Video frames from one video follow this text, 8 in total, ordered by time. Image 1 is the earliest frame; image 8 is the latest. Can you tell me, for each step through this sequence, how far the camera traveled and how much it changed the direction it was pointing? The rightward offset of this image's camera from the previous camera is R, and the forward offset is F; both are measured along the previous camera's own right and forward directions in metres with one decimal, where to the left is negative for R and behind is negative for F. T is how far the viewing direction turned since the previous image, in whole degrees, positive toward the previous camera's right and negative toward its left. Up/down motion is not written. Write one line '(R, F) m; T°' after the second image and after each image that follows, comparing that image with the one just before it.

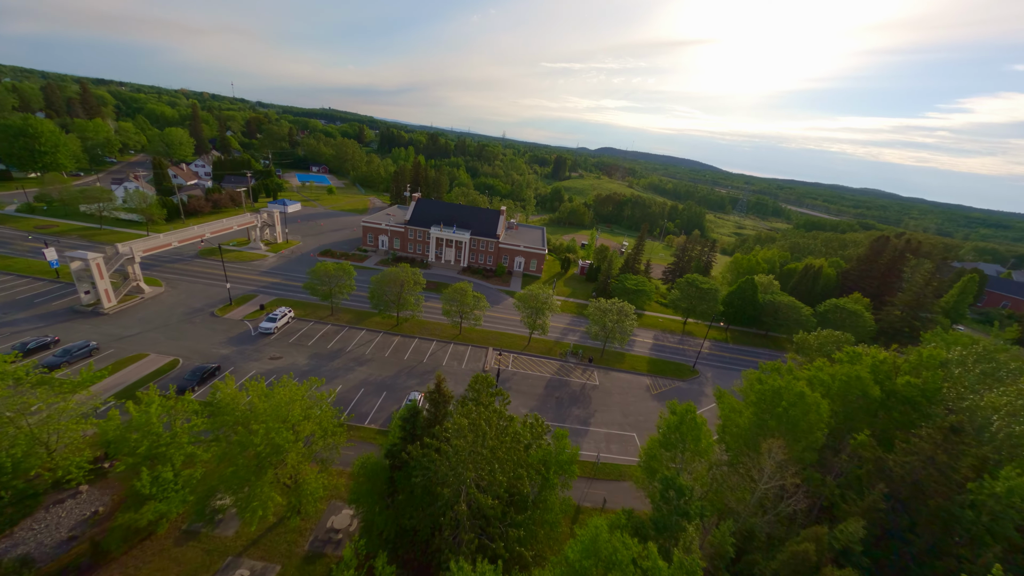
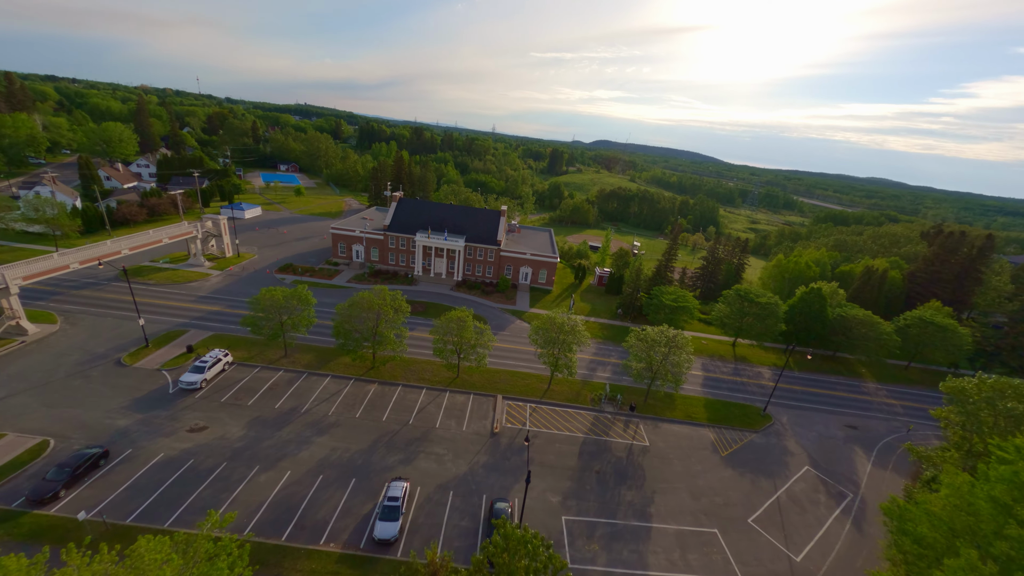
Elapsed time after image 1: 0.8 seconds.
(-2.0, +11.7) m; +1°
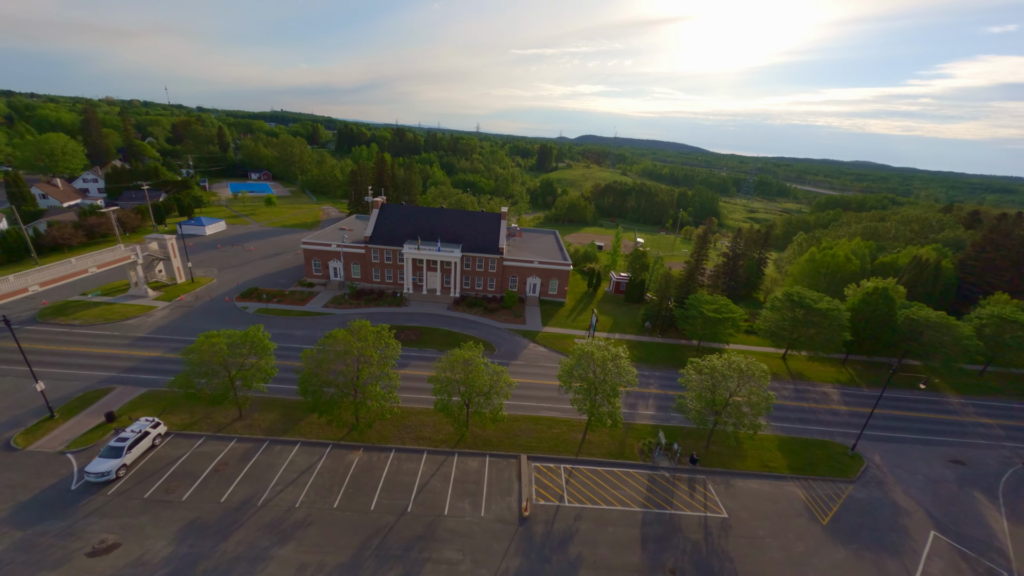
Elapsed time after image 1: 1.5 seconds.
(-2.0, +8.1) m; +1°
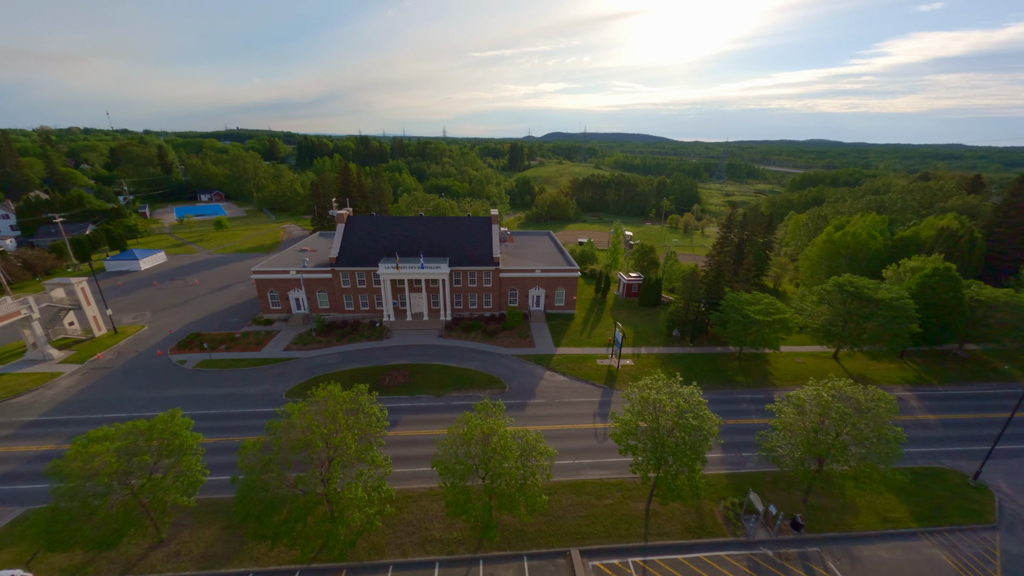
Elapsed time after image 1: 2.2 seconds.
(-2.1, +7.6) m; +3°
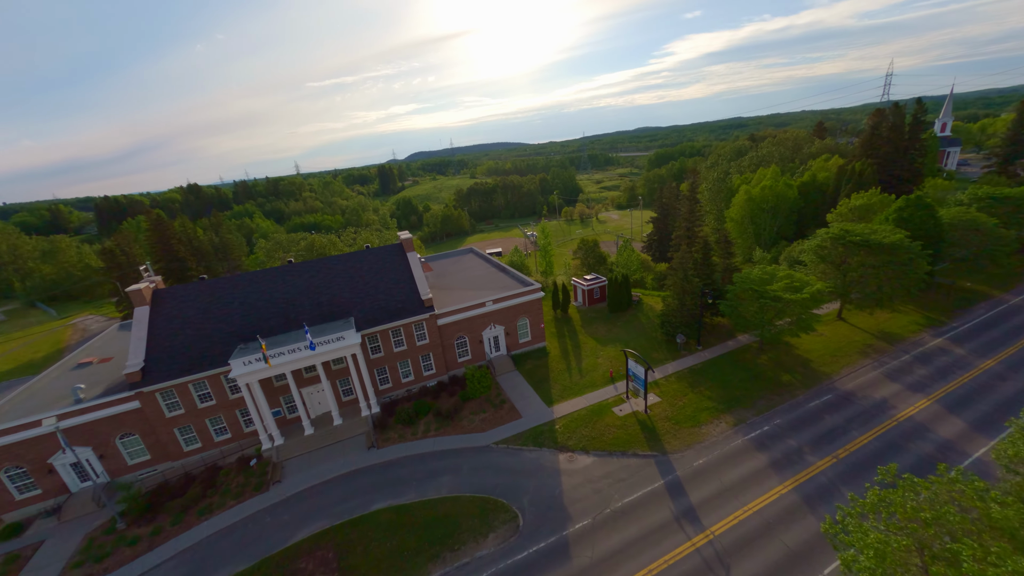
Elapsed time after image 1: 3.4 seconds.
(-3.0, +12.9) m; +15°
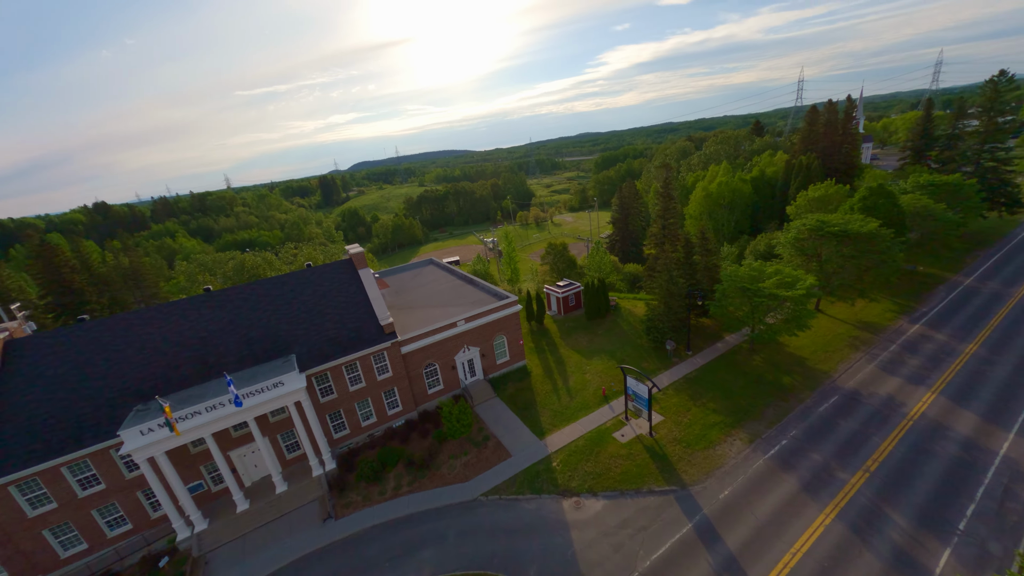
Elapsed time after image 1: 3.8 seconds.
(-1.2, +3.7) m; +7°
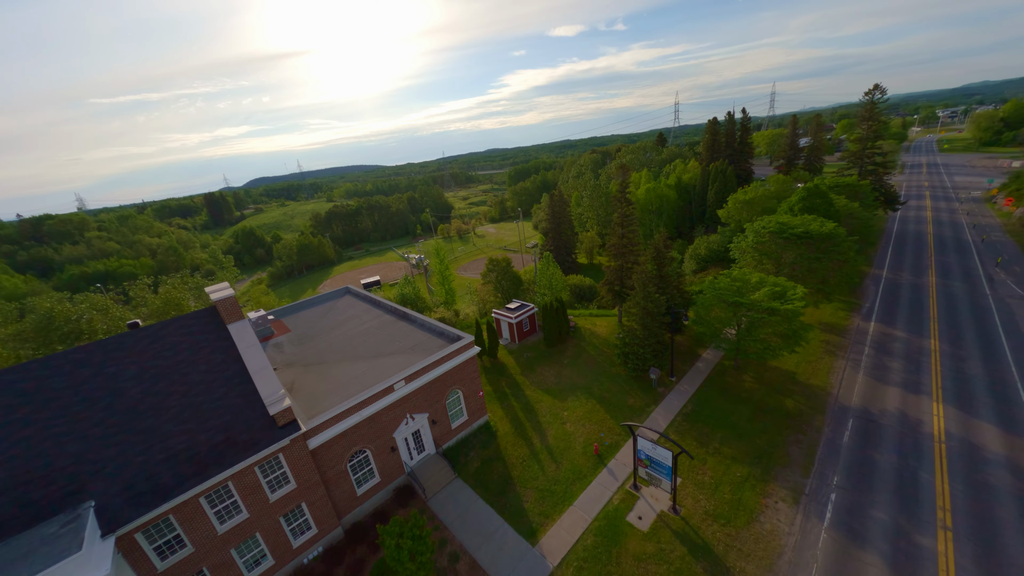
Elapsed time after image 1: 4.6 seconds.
(-1.5, +6.6) m; +11°
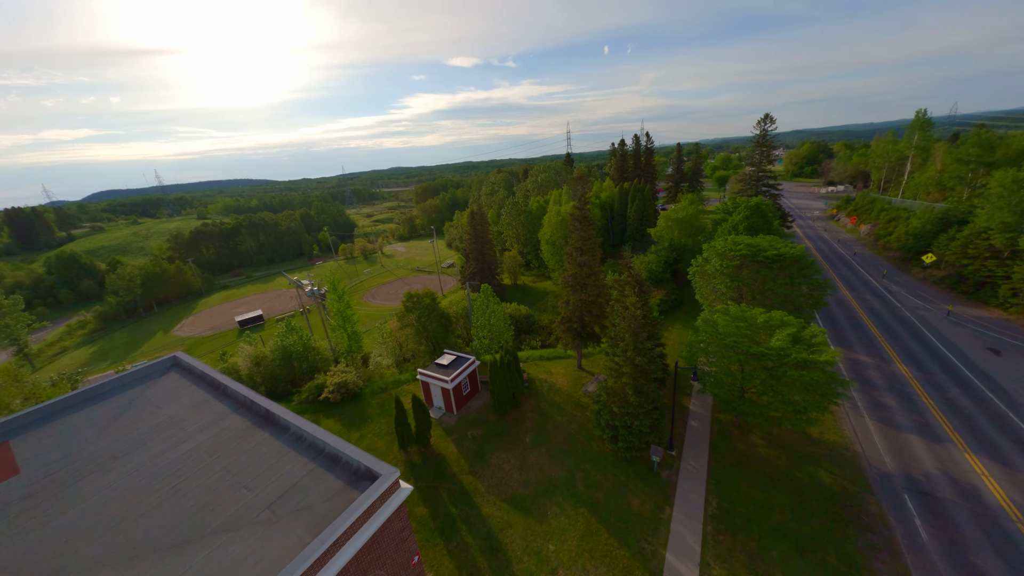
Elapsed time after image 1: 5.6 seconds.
(-1.2, +8.5) m; +13°
